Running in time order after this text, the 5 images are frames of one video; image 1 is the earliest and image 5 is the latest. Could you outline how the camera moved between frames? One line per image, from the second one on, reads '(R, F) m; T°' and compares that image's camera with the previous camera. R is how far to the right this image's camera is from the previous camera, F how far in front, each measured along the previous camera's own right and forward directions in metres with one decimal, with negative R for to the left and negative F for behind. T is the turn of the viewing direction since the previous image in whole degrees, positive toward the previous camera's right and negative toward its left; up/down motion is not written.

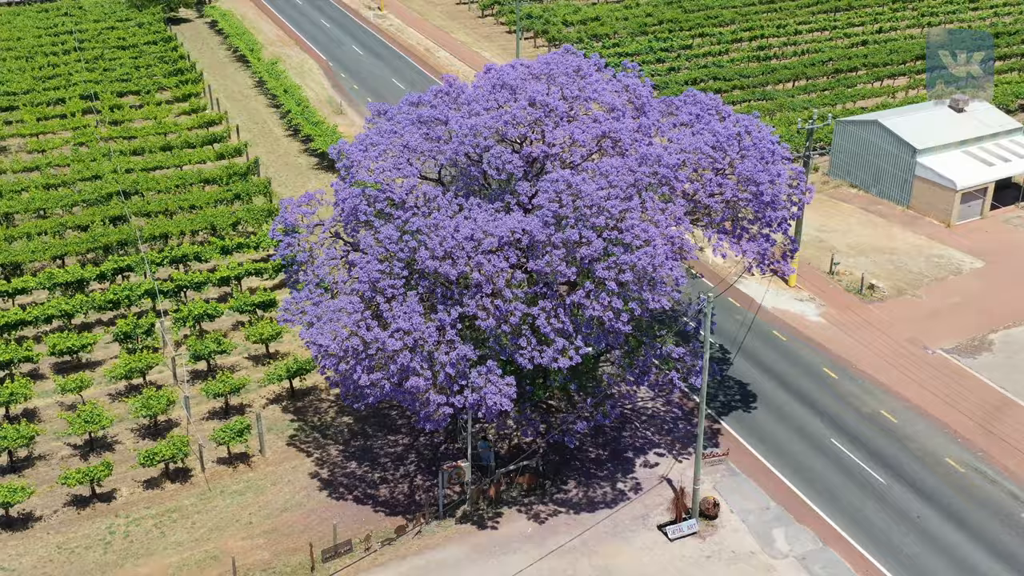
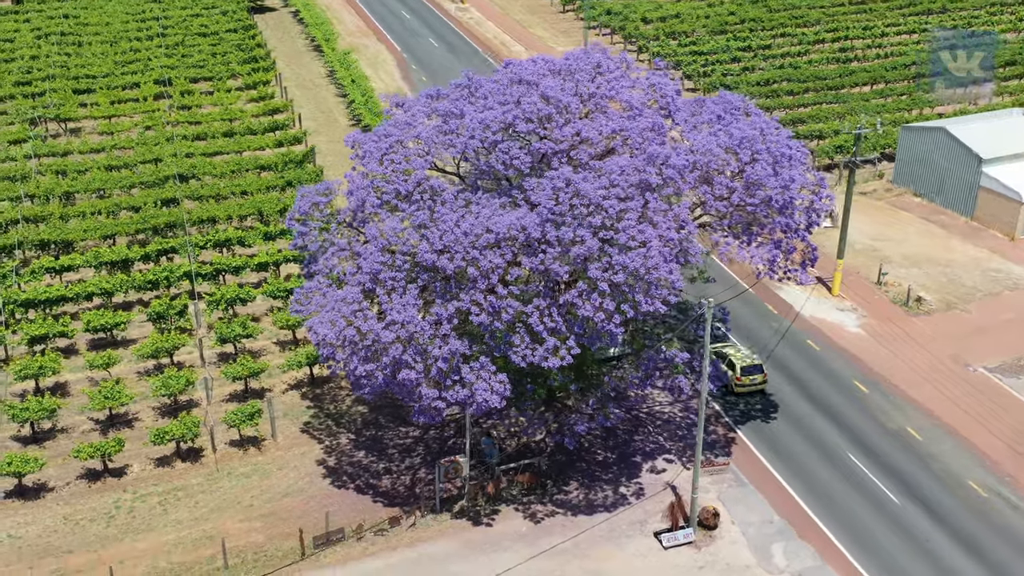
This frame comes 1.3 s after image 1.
(+3.5, +0.4) m; -5°
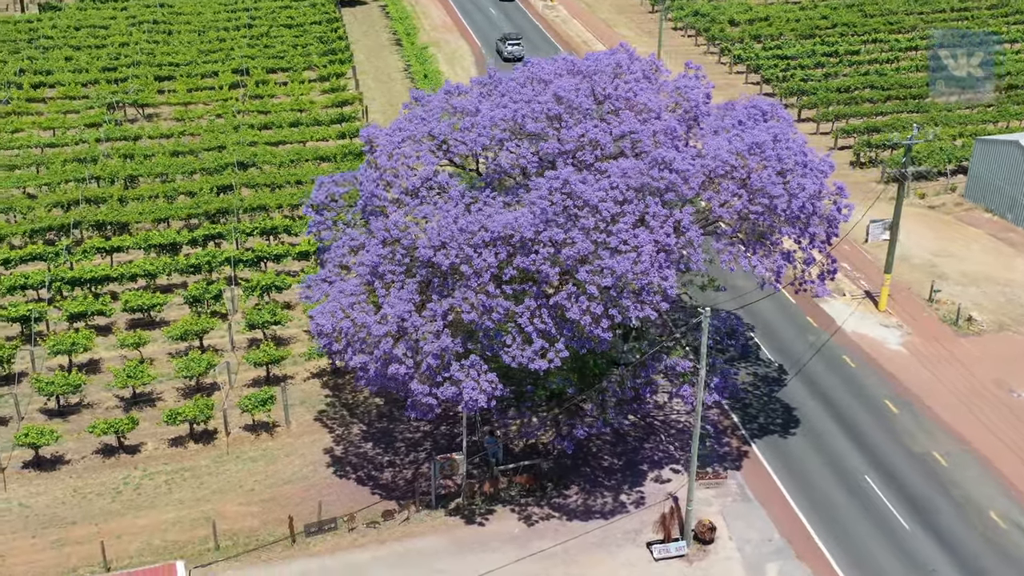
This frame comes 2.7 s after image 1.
(+3.8, +0.5) m; -5°
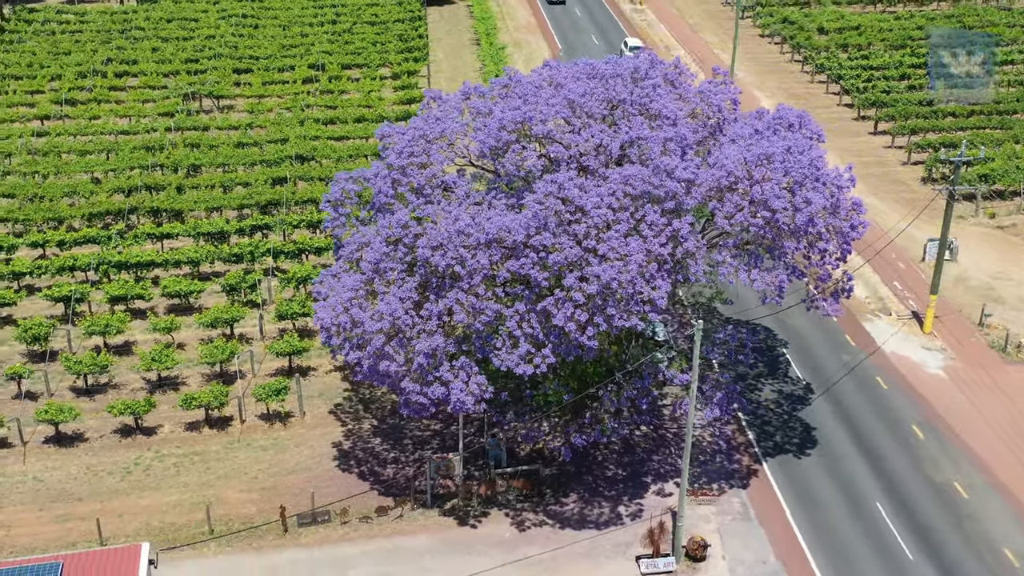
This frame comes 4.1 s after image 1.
(+3.8, +0.4) m; -5°
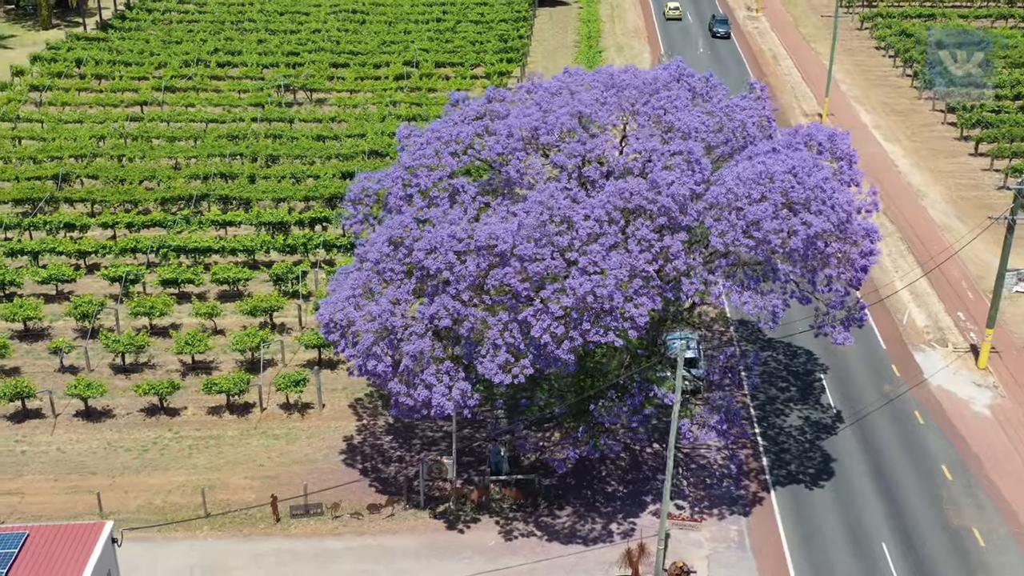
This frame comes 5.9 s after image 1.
(+4.9, +0.5) m; -7°
